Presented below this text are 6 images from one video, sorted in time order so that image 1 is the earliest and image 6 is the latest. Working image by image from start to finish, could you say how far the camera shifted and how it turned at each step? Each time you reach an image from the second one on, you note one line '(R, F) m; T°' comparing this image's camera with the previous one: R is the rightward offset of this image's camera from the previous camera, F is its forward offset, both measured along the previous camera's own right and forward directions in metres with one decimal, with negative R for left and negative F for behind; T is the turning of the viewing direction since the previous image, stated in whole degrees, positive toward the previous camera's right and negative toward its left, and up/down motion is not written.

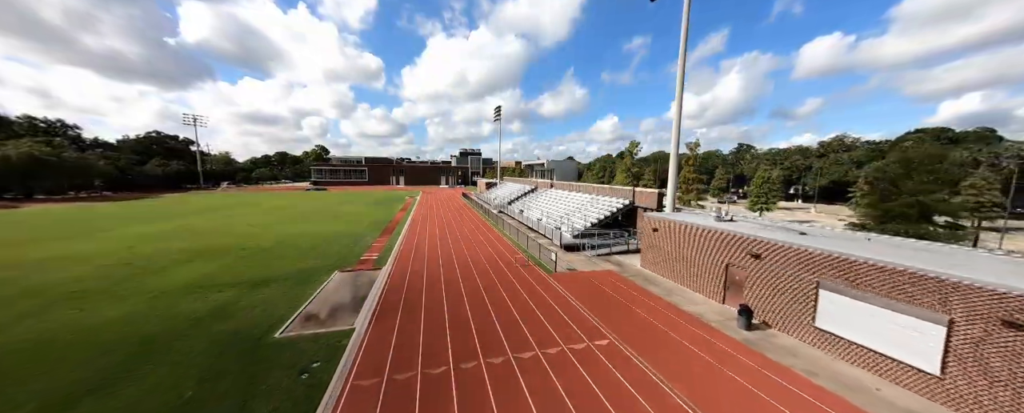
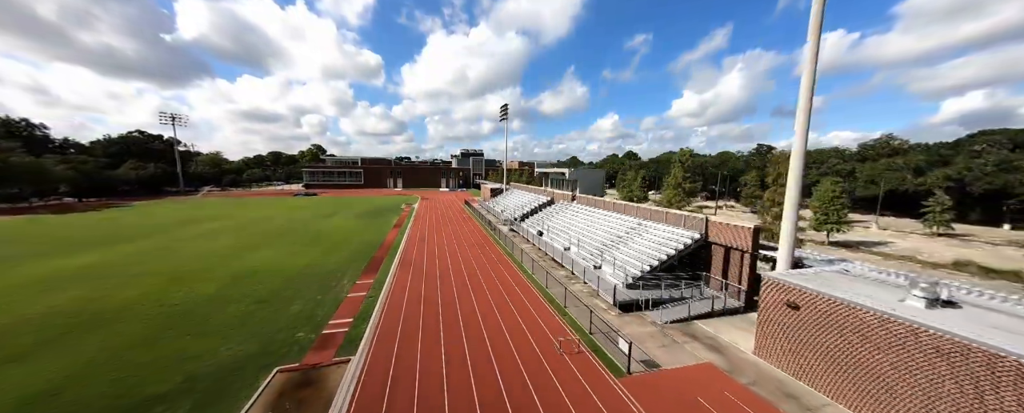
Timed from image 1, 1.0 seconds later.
(-1.2, +4.8) m; 0°
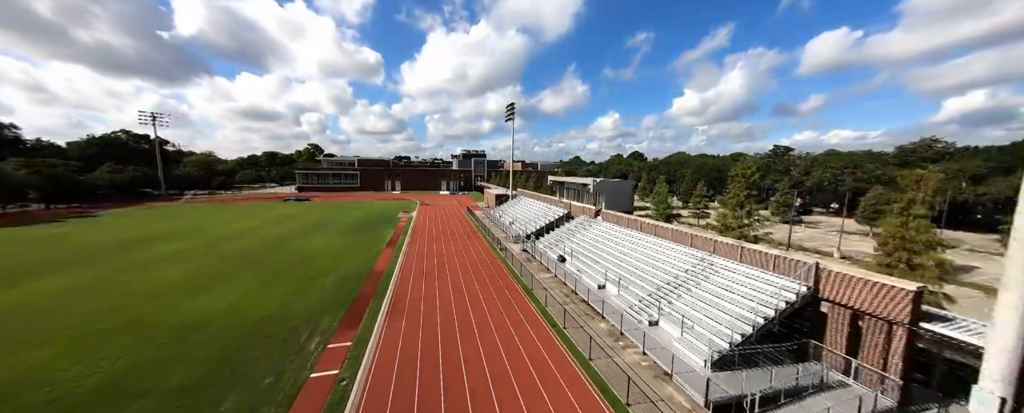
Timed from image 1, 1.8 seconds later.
(-1.0, +3.7) m; 0°
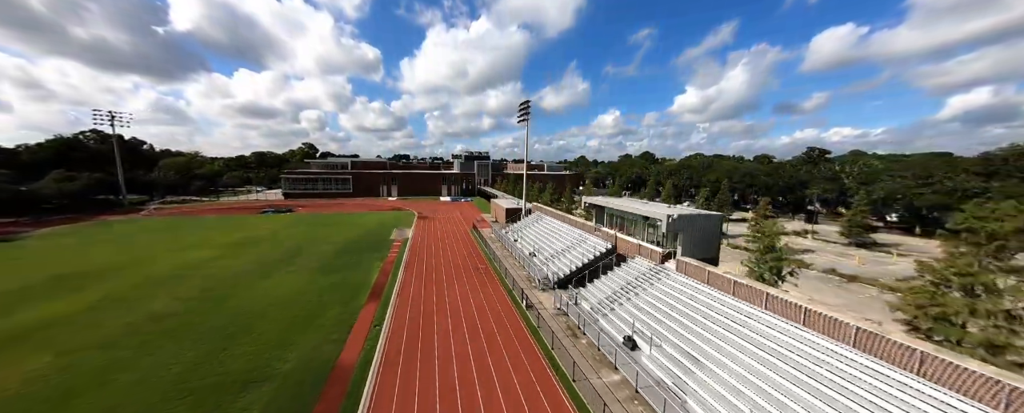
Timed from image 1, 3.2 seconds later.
(-1.7, +6.4) m; 0°
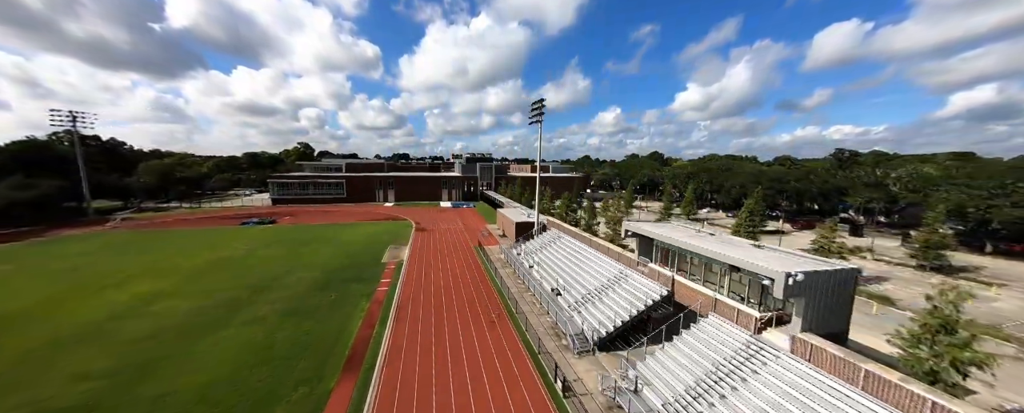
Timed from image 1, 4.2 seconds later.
(-1.2, +4.7) m; 0°
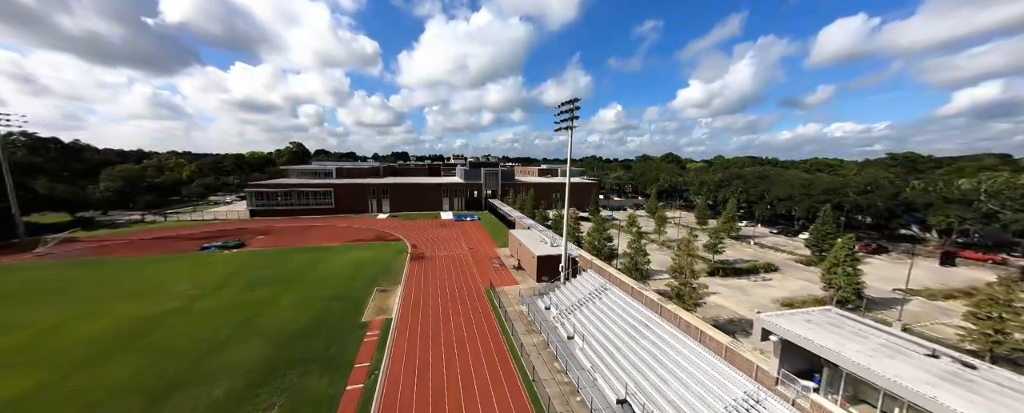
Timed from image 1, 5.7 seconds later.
(-1.8, +7.0) m; 0°
